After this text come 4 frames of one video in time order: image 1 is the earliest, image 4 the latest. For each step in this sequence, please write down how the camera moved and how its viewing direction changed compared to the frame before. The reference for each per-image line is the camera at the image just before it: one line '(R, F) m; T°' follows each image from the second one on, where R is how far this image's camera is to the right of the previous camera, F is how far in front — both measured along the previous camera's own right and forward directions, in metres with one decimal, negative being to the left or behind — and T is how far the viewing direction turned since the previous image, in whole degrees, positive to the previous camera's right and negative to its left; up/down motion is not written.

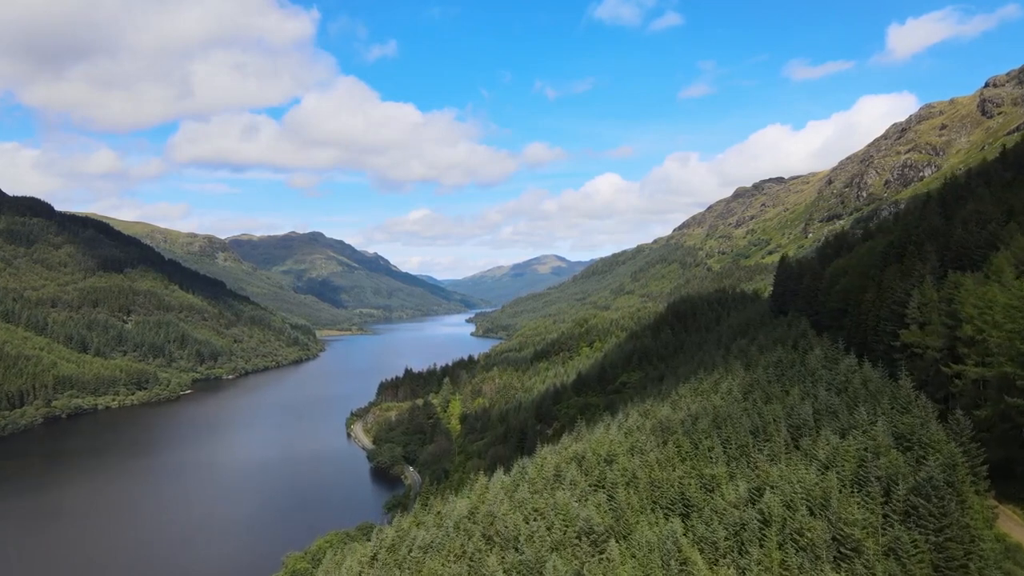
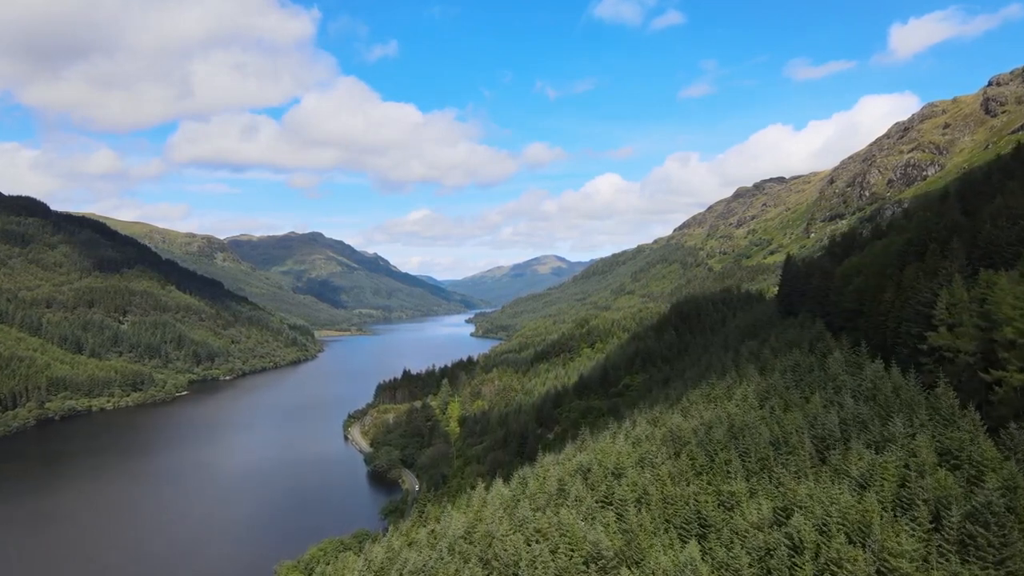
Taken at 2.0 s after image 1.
(0.0, +2.7) m; 0°
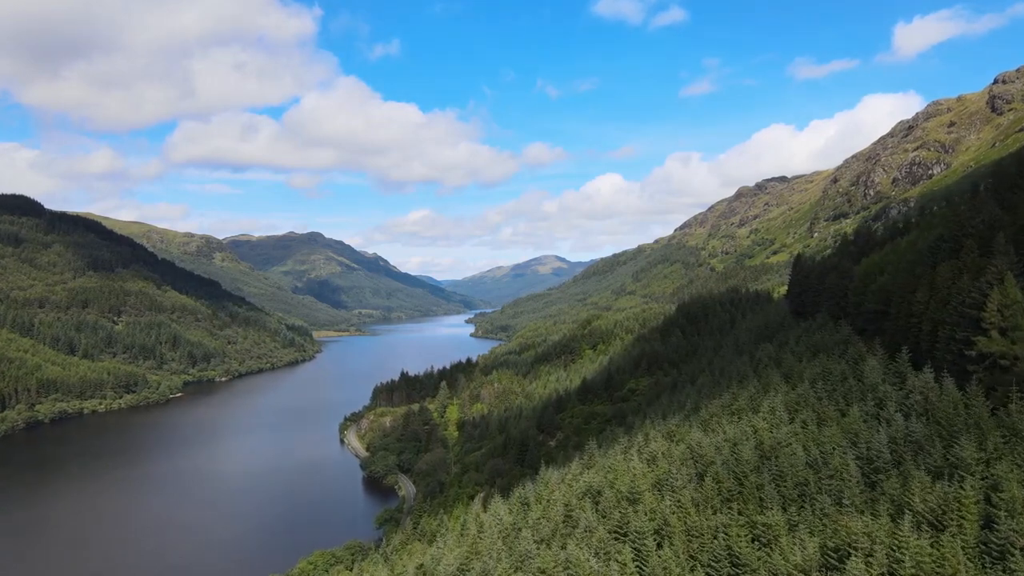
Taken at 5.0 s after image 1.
(0.0, +4.0) m; 0°
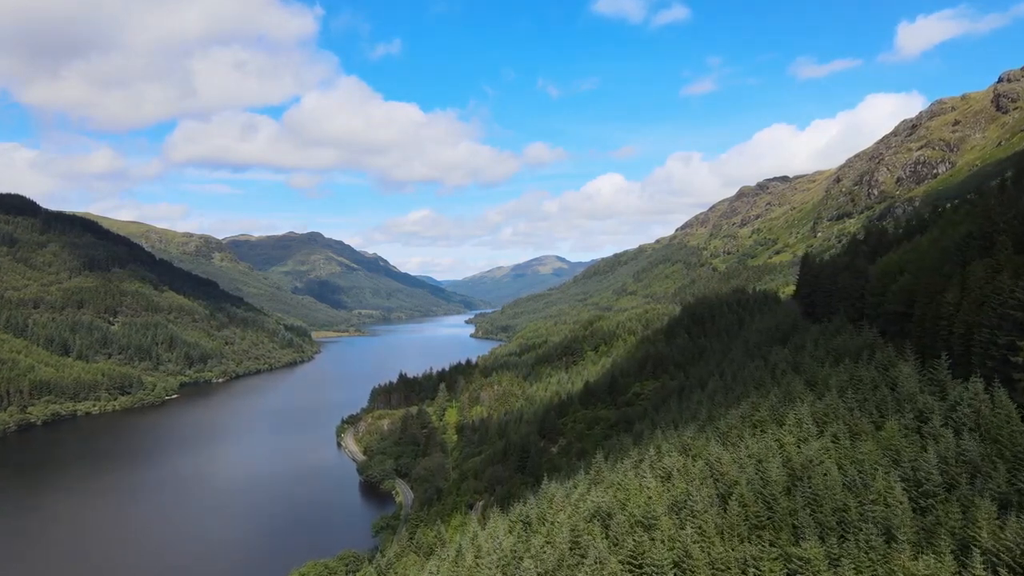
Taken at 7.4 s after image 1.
(0.0, +3.1) m; 0°
